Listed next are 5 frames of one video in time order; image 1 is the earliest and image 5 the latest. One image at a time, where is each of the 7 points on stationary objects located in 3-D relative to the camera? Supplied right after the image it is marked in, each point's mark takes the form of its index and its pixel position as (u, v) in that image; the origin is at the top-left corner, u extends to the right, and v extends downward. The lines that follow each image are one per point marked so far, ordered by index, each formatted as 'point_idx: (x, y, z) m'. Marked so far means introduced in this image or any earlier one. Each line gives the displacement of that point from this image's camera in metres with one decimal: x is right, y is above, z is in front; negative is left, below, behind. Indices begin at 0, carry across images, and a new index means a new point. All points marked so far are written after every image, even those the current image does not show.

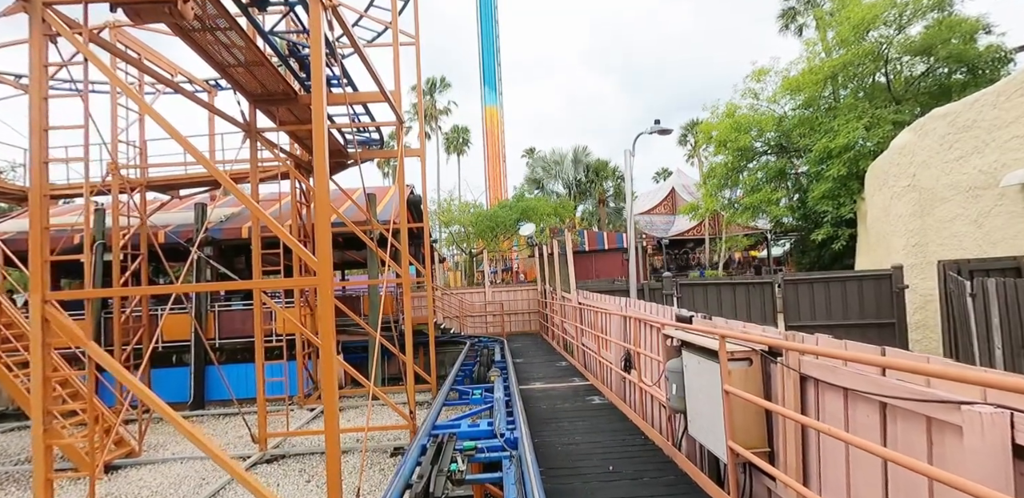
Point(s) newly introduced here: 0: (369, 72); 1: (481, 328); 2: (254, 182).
0: (-1.9, +2.3, +7.1) m
1: (-0.9, -2.3, +15.6) m
2: (-3.5, +0.9, +7.2) m
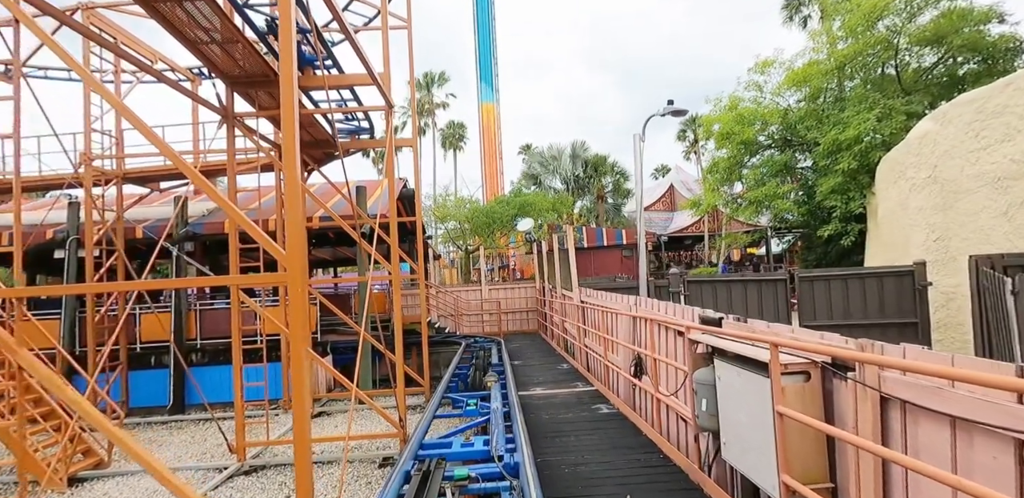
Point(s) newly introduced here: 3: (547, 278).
0: (-1.9, +2.4, +6.6) m
1: (-1.0, -2.2, +15.1) m
2: (-3.5, +1.0, +6.7) m
3: (+0.9, -0.7, +13.0) m
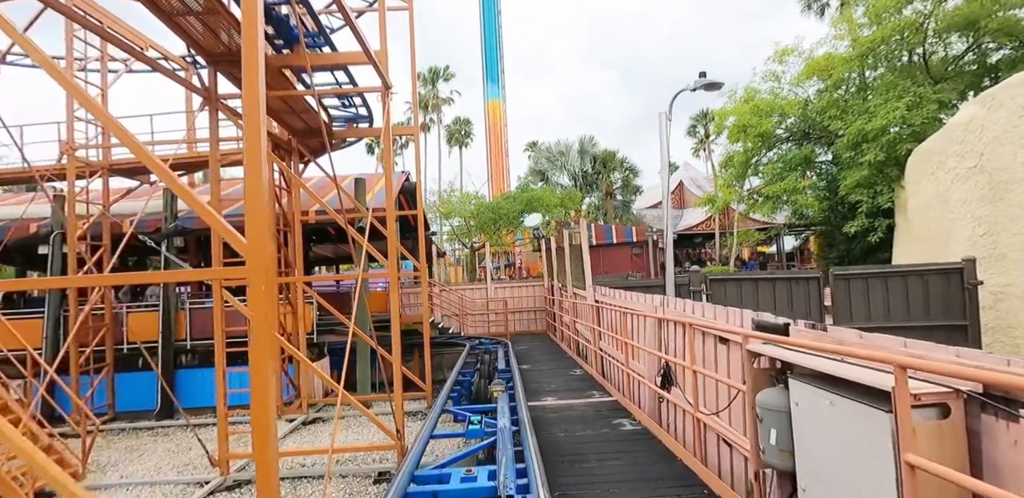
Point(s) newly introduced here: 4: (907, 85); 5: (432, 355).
0: (-1.8, +2.5, +6.0) m
1: (-0.8, -2.1, +14.5) m
2: (-3.4, +1.0, +6.1) m
3: (+1.0, -0.6, +12.4) m
4: (+8.8, +3.7, +12.0) m
5: (-1.3, -1.8, +8.9) m
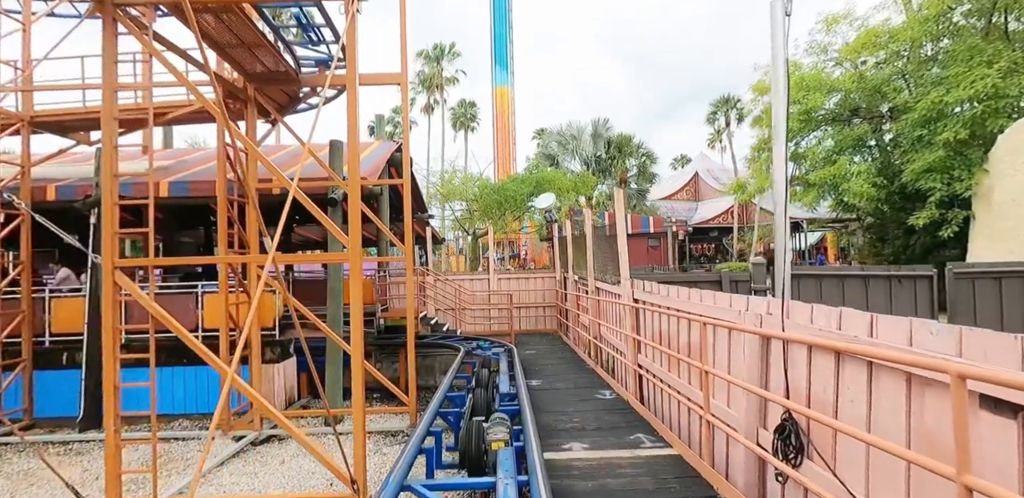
0: (-1.6, +2.7, +4.2) m
1: (-0.7, -1.8, +12.8) m
2: (-3.3, +1.3, +4.3) m
3: (+1.1, -0.4, +10.6) m
4: (+9.0, +3.7, +10.1) m
5: (-1.3, -1.5, +7.2) m
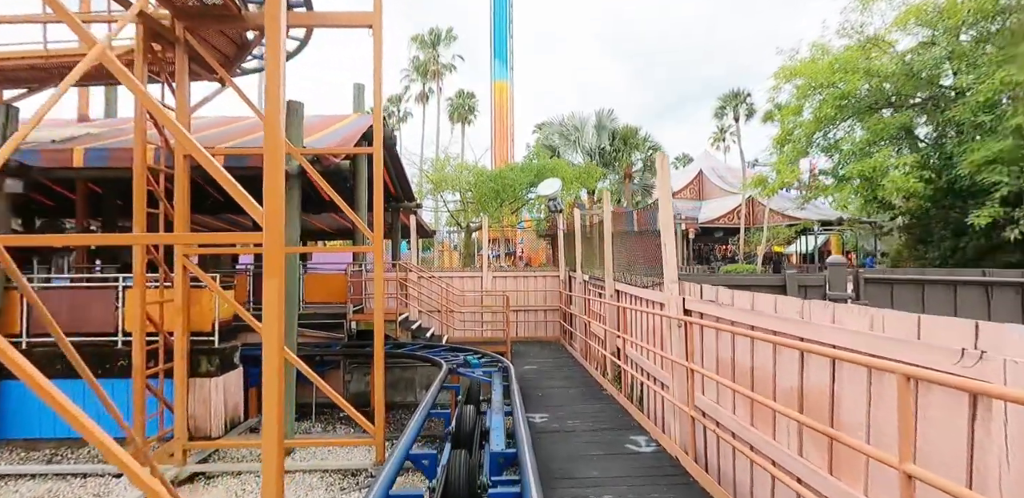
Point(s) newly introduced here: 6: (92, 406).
0: (-1.6, +2.8, +2.7) m
1: (-0.8, -1.7, +11.3) m
2: (-3.2, +1.5, +2.8) m
3: (+1.1, -0.3, +9.2) m
4: (+9.1, +3.7, +8.7) m
5: (-1.3, -1.4, +5.7) m
6: (-4.9, -1.8, +6.2) m
